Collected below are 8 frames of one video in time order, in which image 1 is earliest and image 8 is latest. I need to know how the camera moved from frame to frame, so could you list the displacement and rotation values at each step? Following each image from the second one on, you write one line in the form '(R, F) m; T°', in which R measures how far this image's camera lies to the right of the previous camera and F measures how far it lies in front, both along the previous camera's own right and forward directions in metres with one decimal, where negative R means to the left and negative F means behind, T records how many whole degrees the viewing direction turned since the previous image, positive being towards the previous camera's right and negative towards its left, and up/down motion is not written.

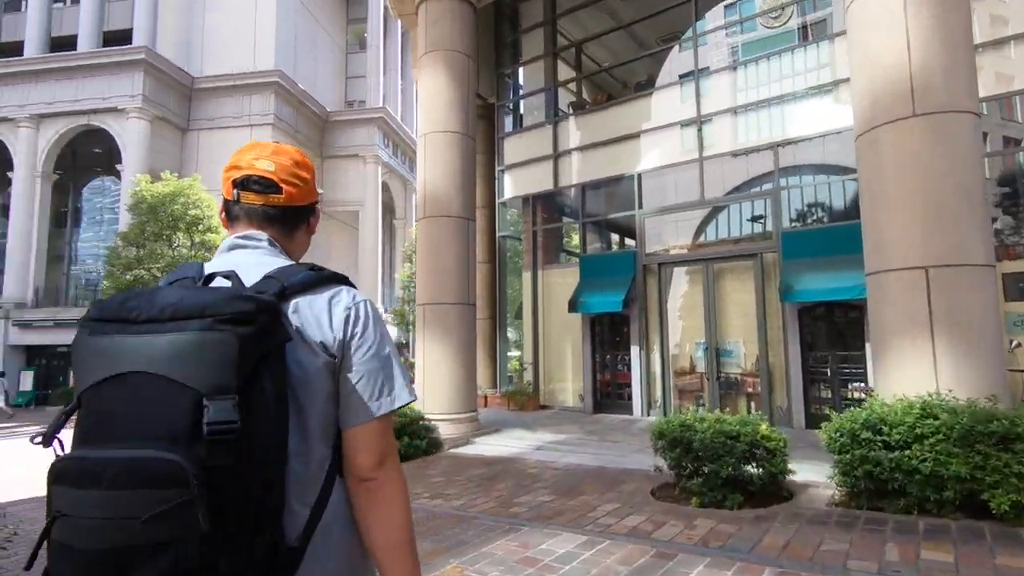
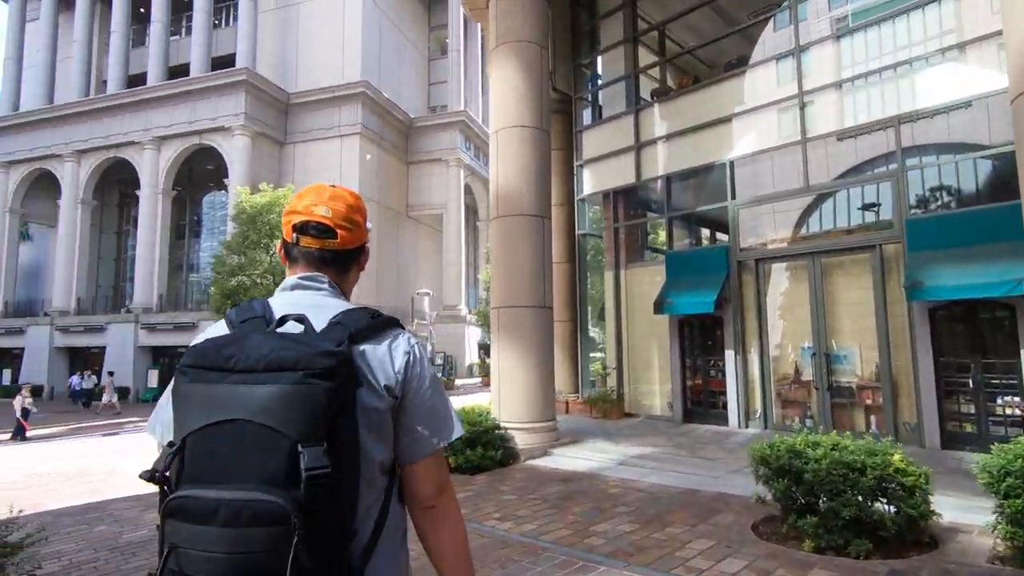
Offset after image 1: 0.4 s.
(+0.1, +0.5) m; -9°
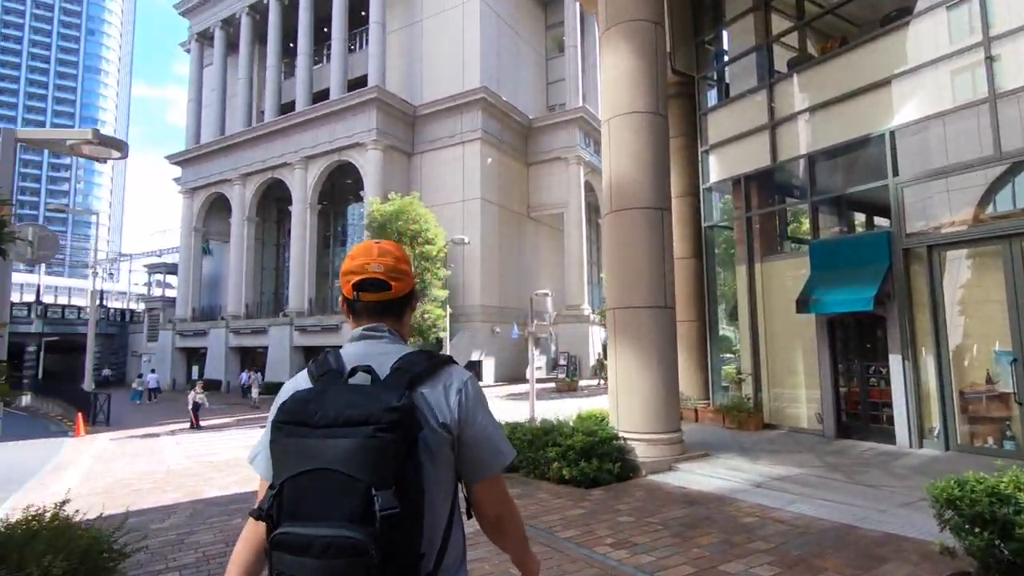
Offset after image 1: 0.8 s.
(+0.2, +0.5) m; -13°
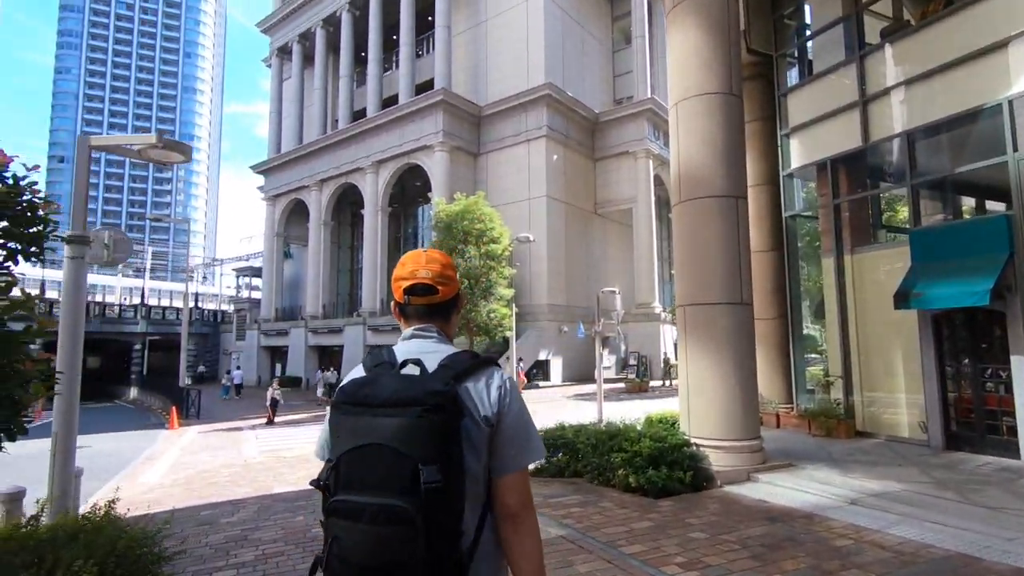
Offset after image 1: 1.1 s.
(+0.1, +0.3) m; -7°
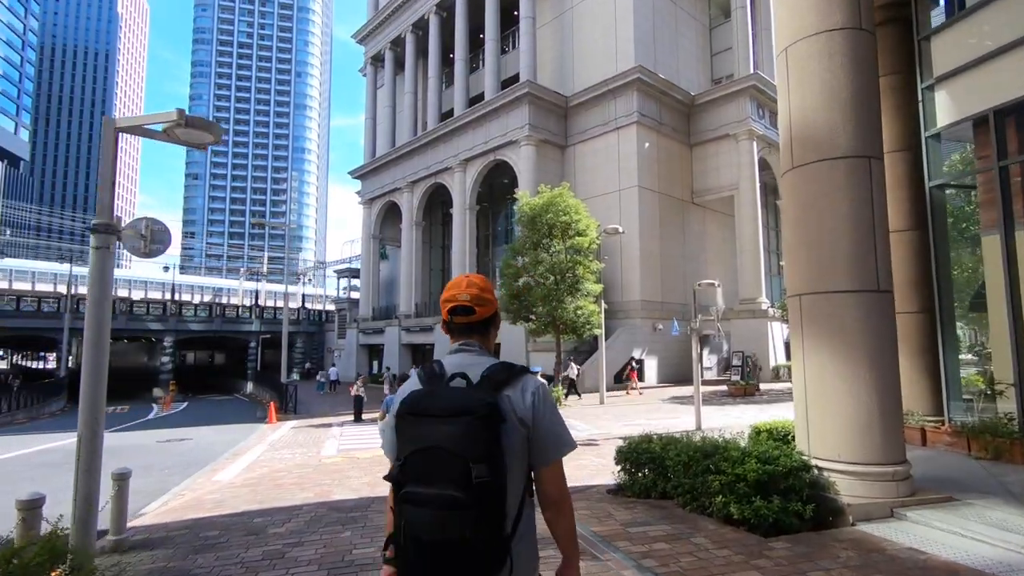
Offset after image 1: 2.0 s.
(+0.3, +1.0) m; -10°
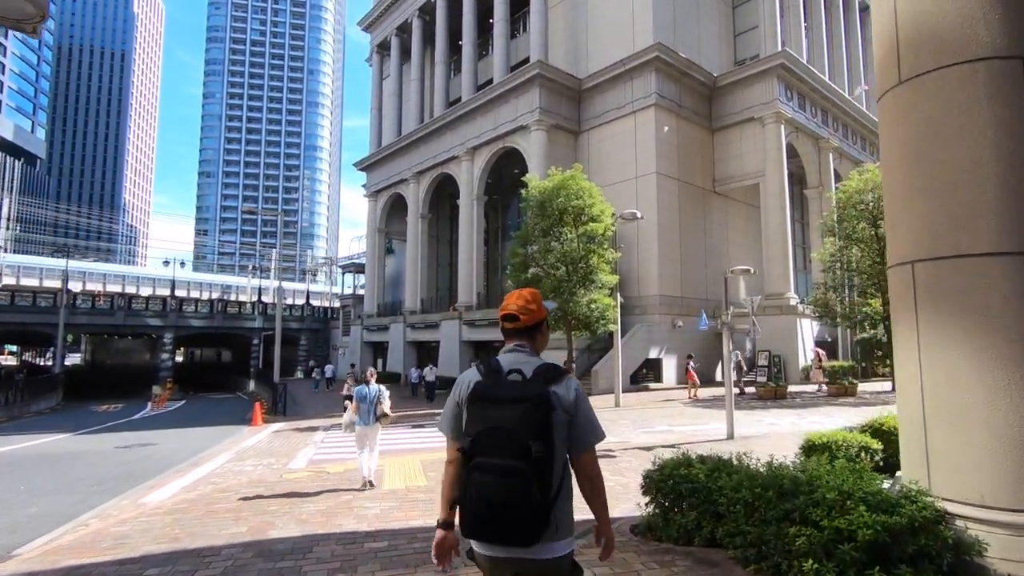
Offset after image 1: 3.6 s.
(+0.2, +1.9) m; -1°
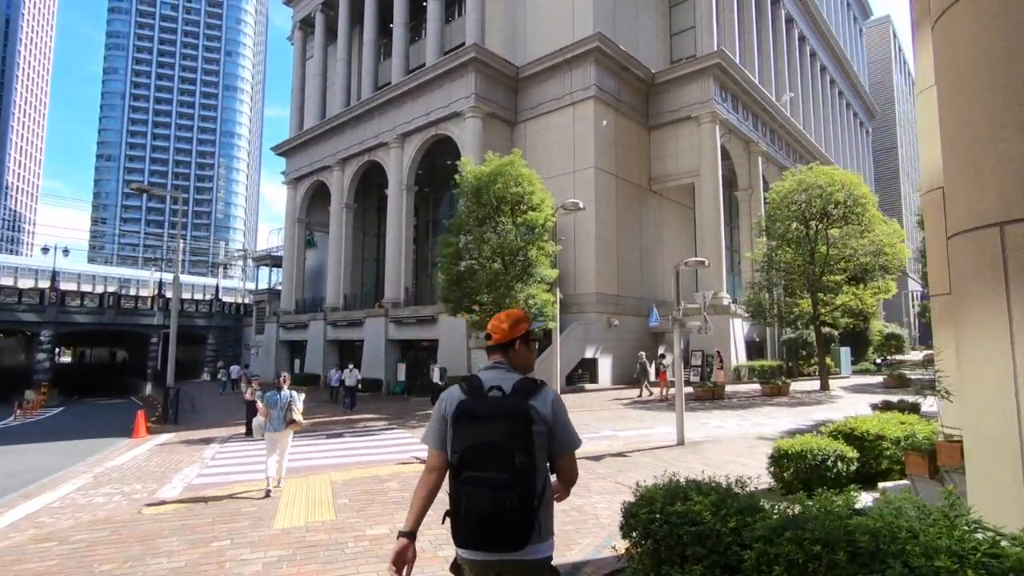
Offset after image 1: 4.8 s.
(-0.1, +1.6) m; +7°
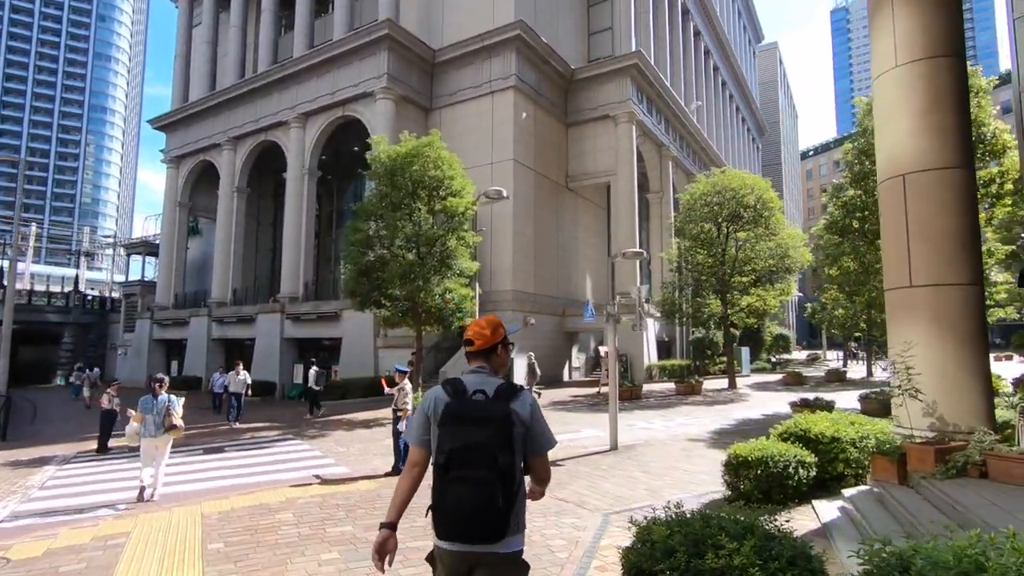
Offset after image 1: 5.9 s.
(-0.3, +1.4) m; +10°
